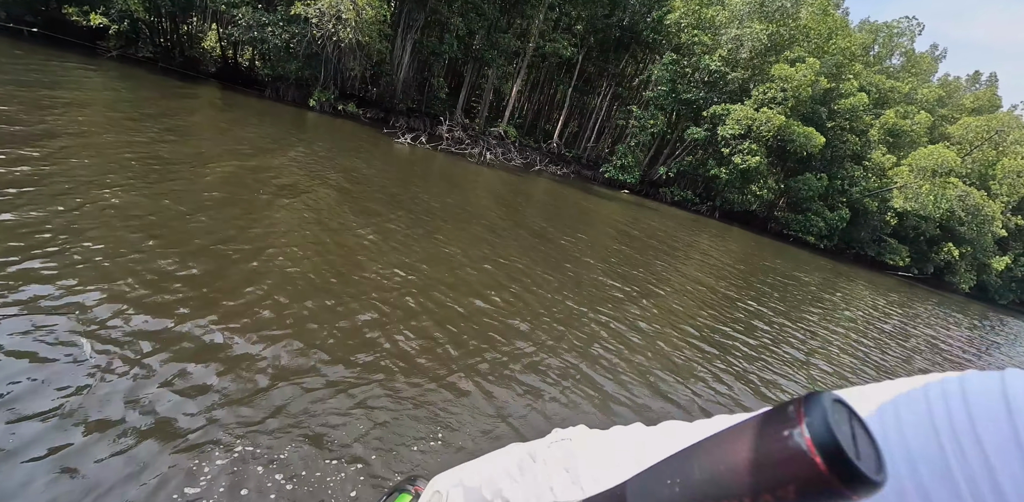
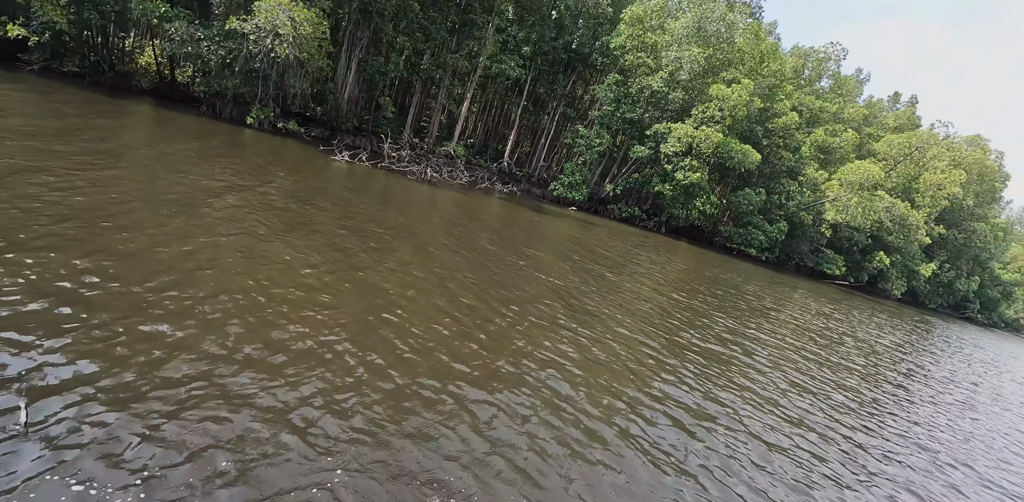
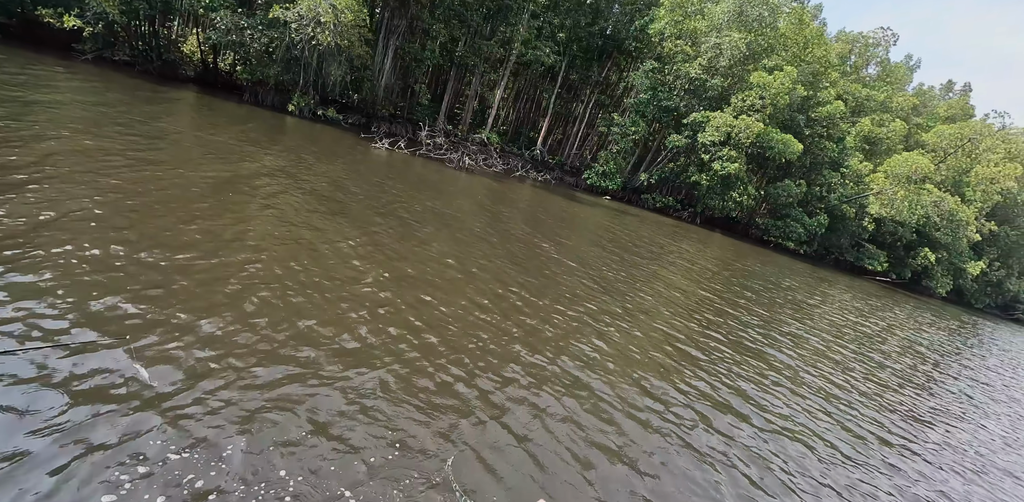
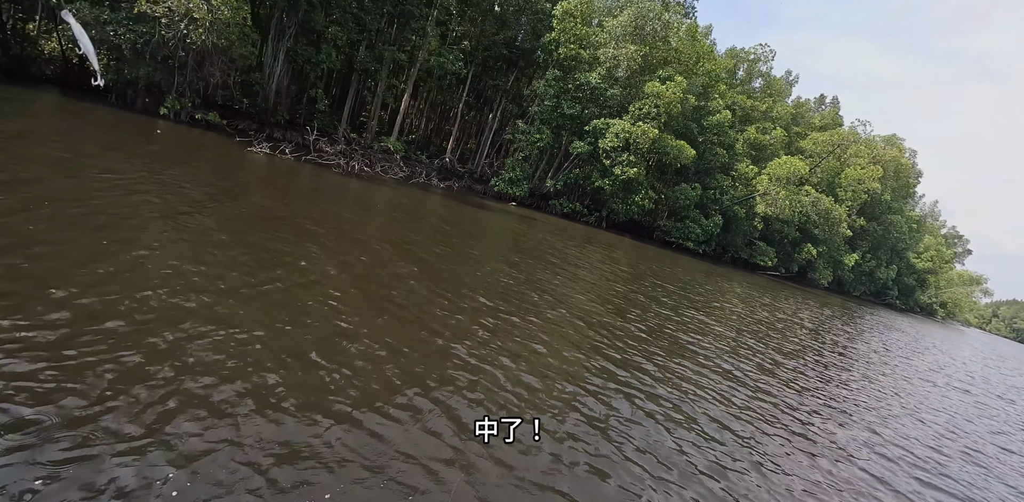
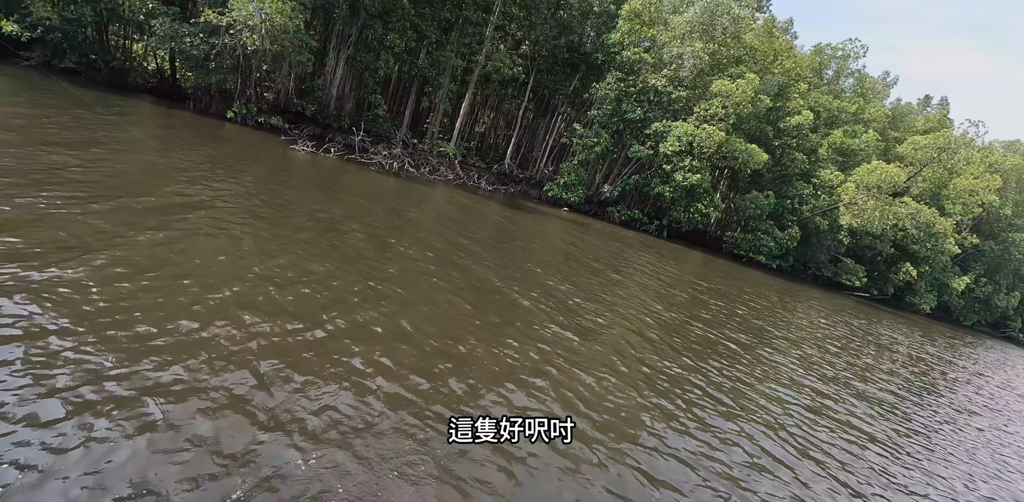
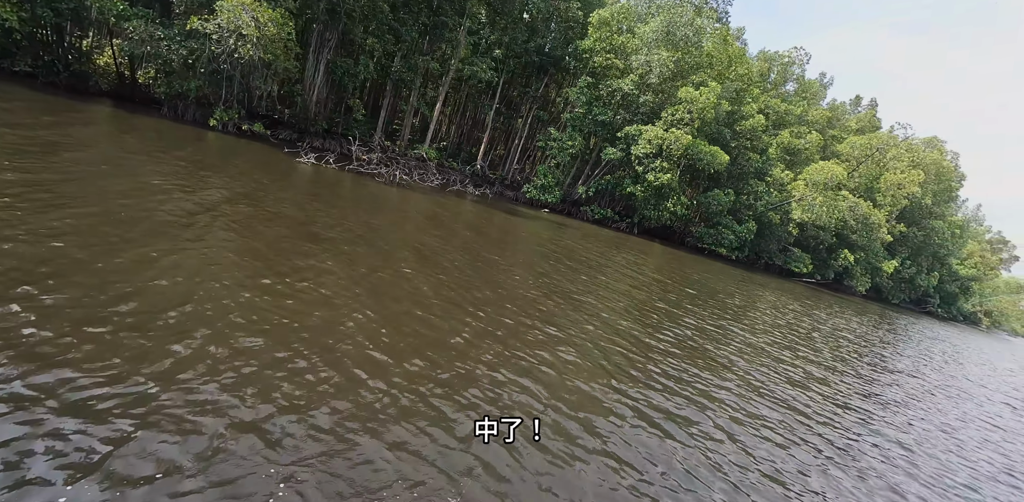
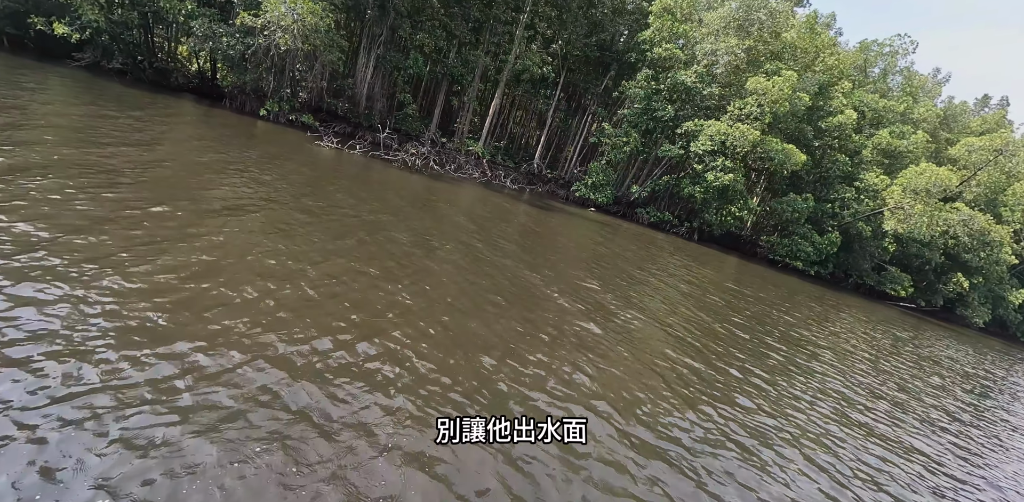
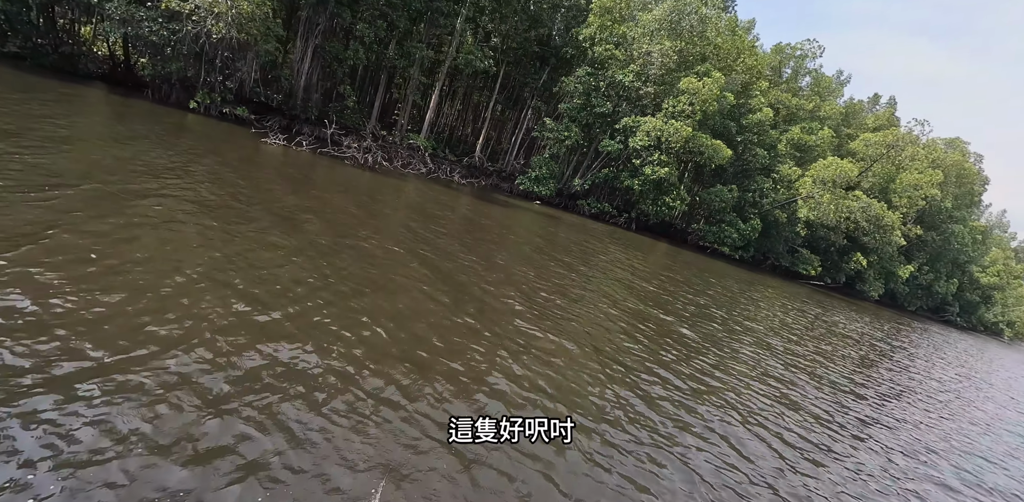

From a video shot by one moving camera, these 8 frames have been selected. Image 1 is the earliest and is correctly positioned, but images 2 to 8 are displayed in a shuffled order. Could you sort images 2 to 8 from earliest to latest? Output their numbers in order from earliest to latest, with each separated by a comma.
3, 2, 6, 4, 8, 5, 7
